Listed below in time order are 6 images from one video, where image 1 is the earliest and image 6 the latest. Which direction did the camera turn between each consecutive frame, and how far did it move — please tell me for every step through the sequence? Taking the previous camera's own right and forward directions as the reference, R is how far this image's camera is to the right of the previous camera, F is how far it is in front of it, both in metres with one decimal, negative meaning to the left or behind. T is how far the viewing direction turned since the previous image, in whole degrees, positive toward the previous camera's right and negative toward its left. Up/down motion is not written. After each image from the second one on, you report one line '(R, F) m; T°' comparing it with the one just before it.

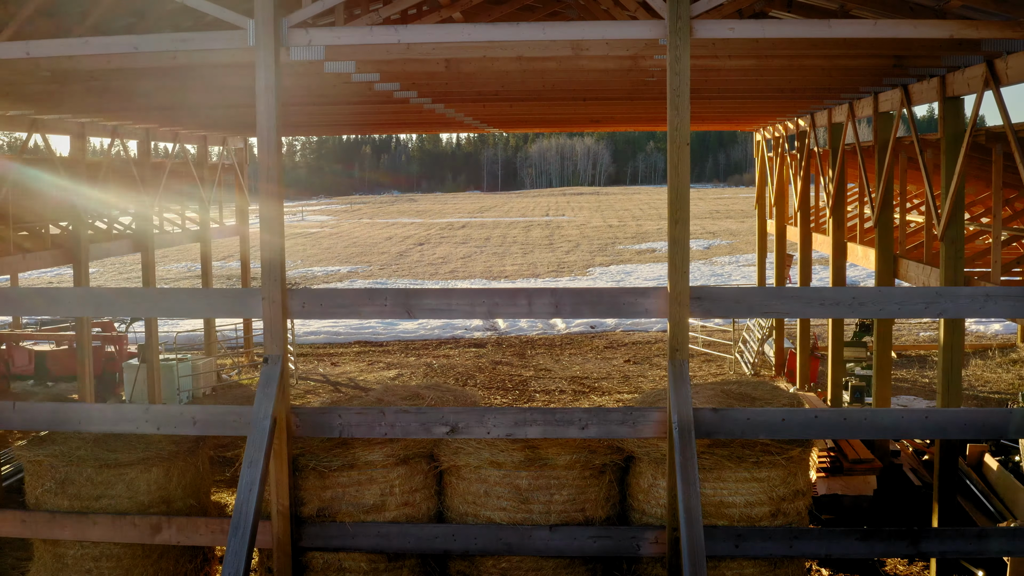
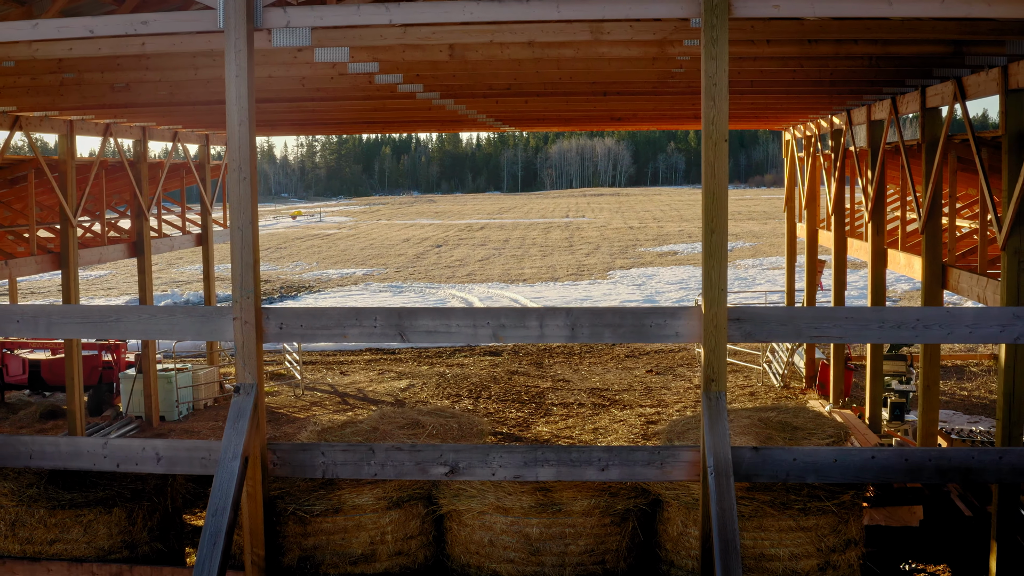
(+0.1, +0.7) m; -1°
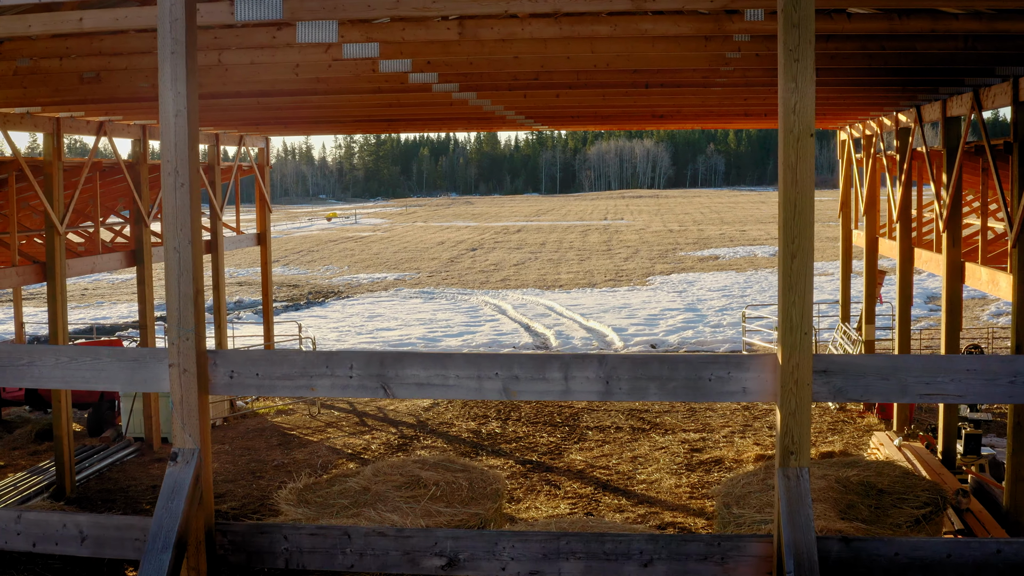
(+0.1, +1.1) m; -3°
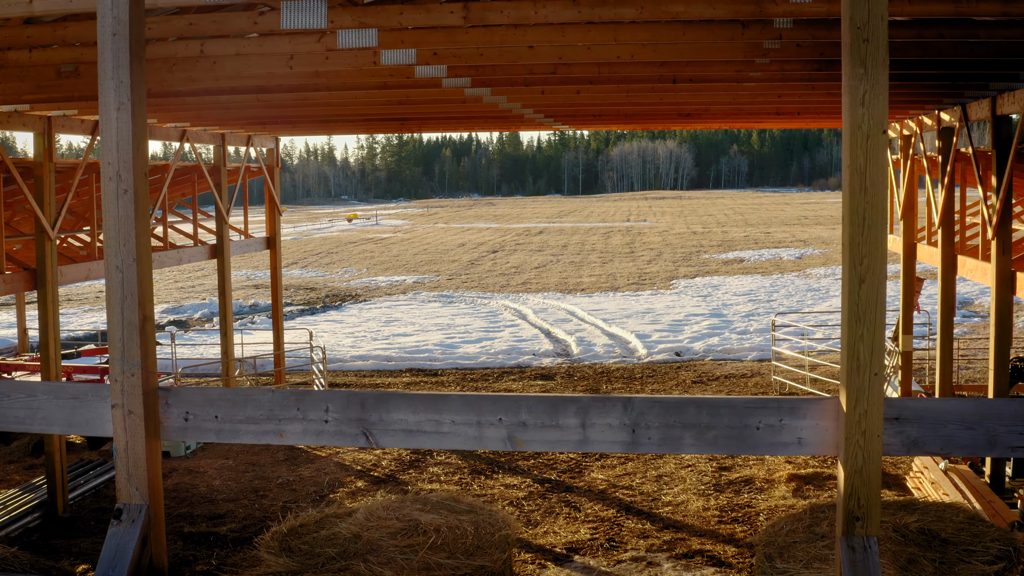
(+0.1, +0.6) m; -2°
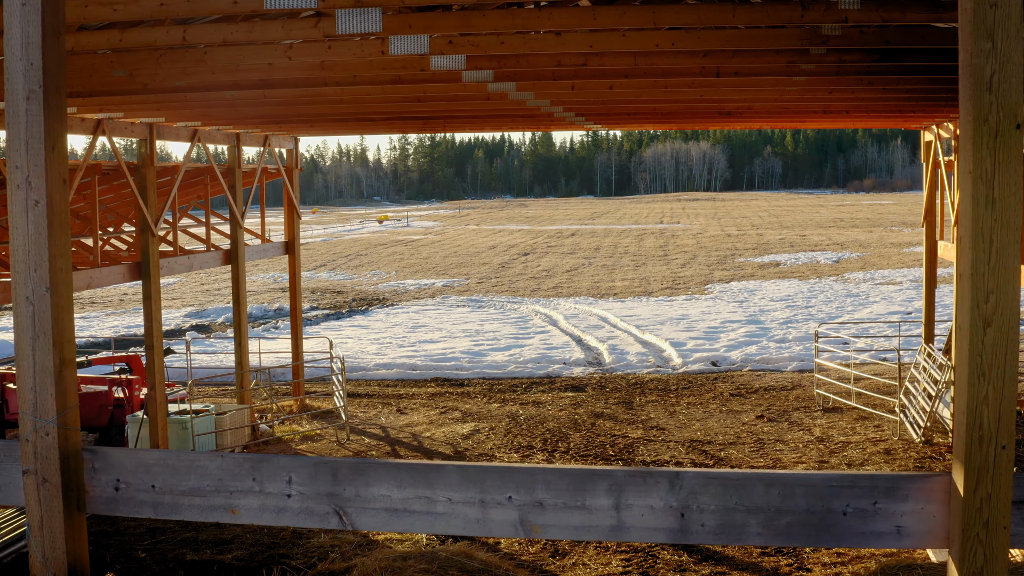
(0.0, +0.7) m; -2°
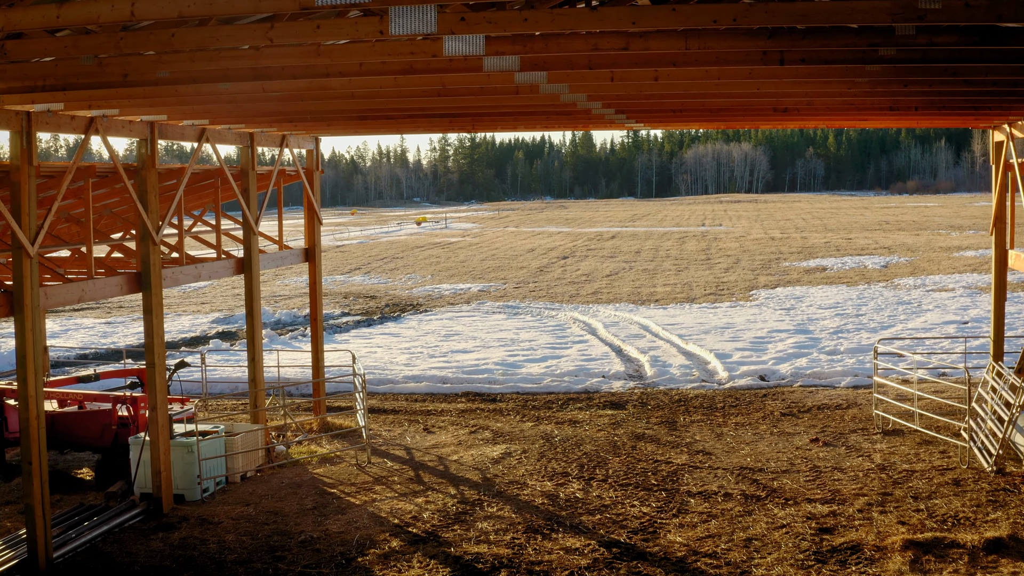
(+0.1, +0.9) m; -3°
